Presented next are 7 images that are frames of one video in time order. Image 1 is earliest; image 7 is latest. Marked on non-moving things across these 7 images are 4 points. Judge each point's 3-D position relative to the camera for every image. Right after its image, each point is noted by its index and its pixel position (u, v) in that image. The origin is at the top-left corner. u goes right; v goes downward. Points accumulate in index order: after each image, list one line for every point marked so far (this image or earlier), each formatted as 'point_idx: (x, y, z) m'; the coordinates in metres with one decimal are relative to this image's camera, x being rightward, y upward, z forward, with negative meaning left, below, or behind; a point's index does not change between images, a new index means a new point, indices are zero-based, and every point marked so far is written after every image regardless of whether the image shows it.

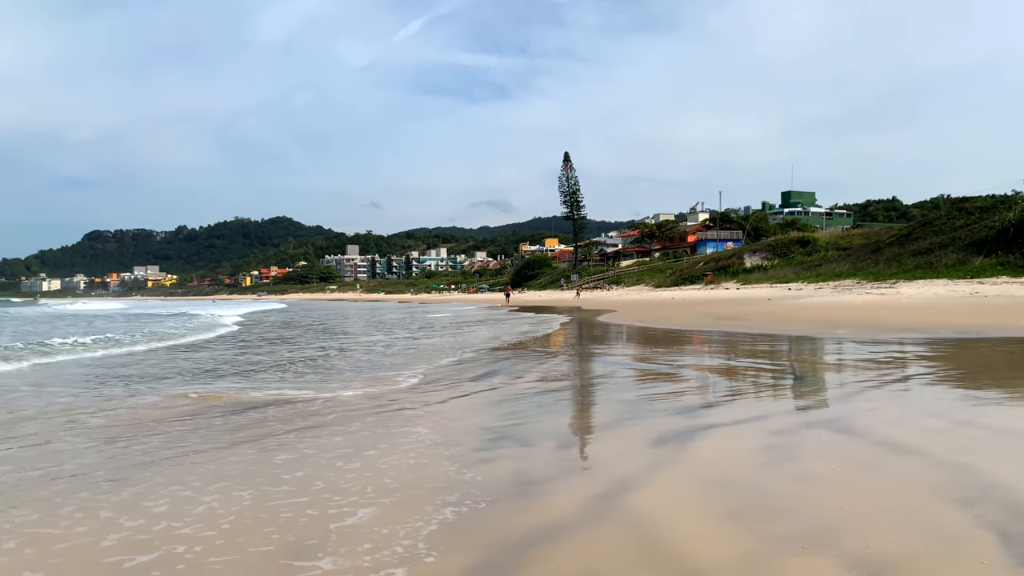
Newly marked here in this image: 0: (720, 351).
0: (+2.8, -0.9, +11.3) m
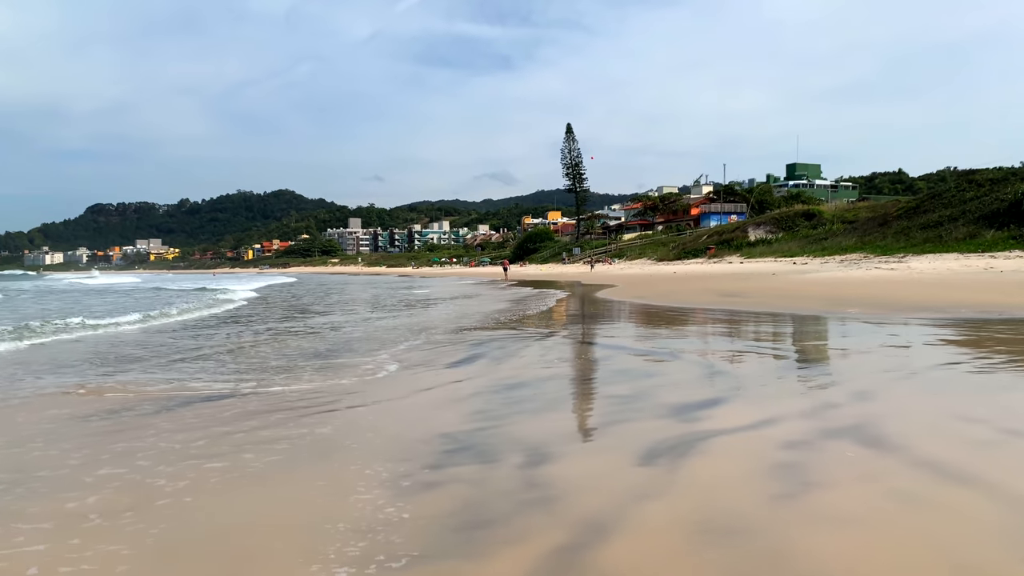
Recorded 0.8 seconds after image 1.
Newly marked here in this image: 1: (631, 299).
0: (+2.7, -0.6, +10.6) m
1: (+2.8, -0.2, +19.1) m
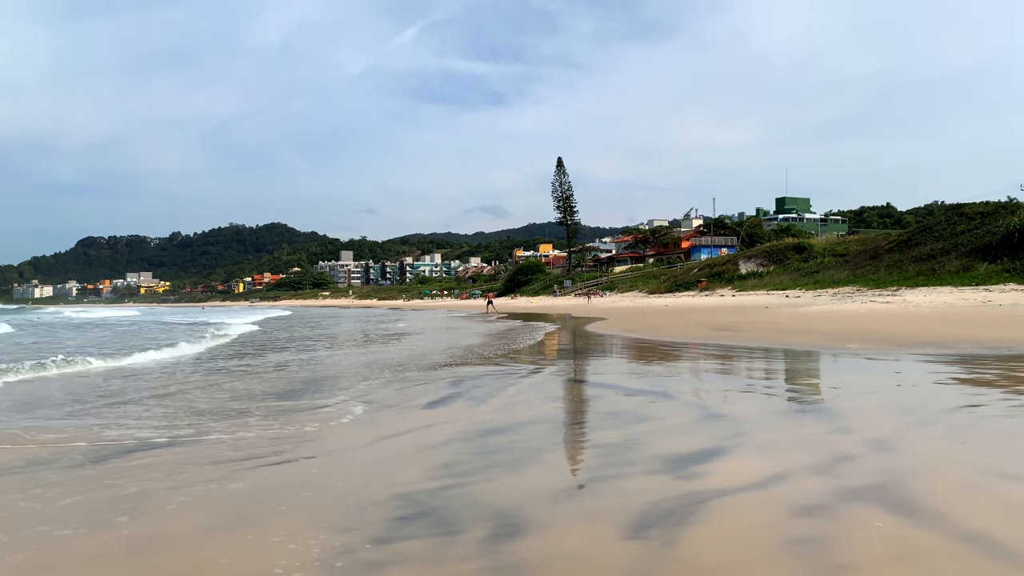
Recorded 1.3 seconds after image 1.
0: (+2.5, -1.0, +10.0) m
1: (+2.5, -1.0, +18.6) m
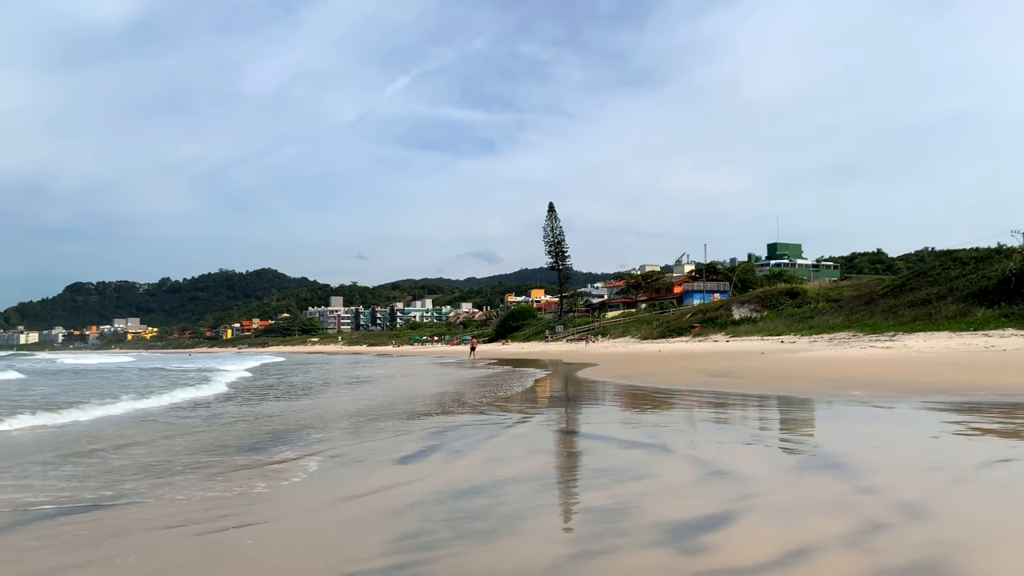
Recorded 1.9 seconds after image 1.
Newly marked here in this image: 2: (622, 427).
0: (+2.3, -1.5, +9.4) m
1: (+2.2, -2.0, +18.0) m
2: (+1.1, -1.4, +7.9) m
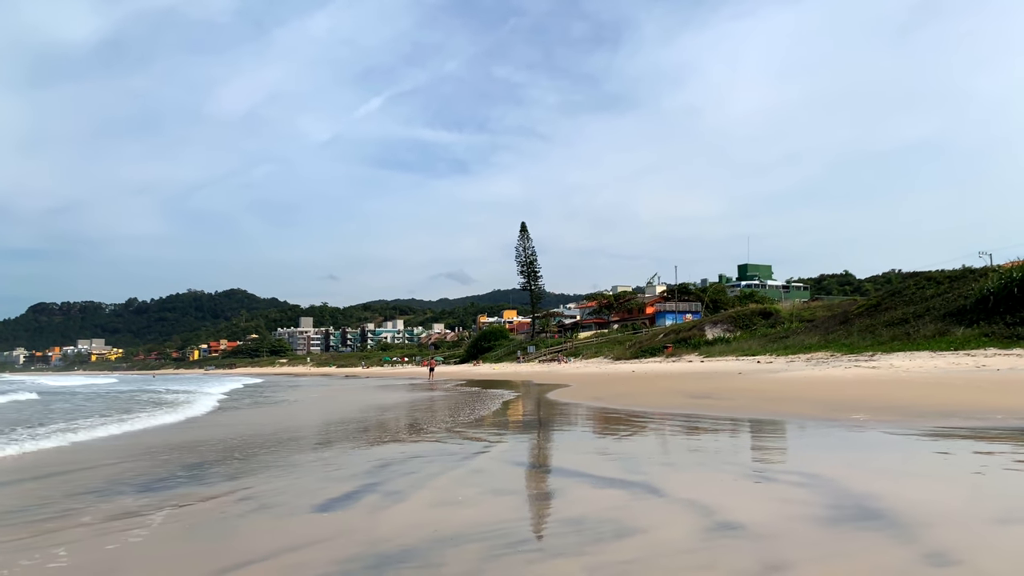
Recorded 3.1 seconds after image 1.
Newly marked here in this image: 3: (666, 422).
0: (+1.9, -1.6, +8.3) m
1: (+1.5, -2.3, +16.8) m
2: (+0.7, -1.4, +6.8) m
3: (+2.4, -2.1, +12.7) m
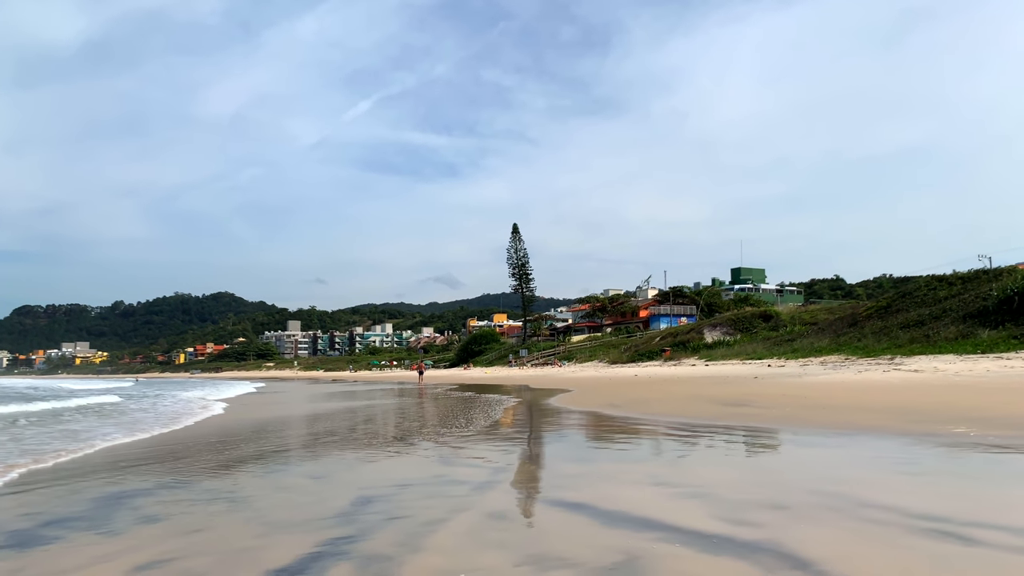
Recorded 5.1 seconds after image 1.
0: (+2.1, -1.4, +6.4) m
1: (+1.6, -2.2, +14.9) m
2: (+0.9, -1.2, +4.9) m
3: (+2.5, -1.9, +10.8) m
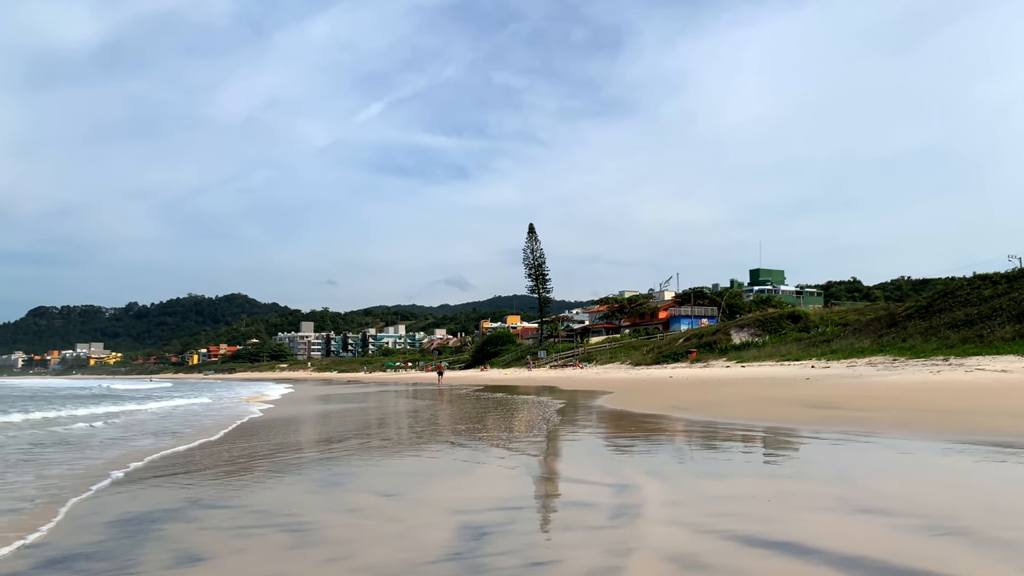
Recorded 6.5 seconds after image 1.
0: (+2.8, -1.2, +5.1) m
1: (+2.5, -2.0, +13.6) m
2: (+1.6, -1.0, +3.6) m
3: (+3.4, -1.8, +9.5) m
